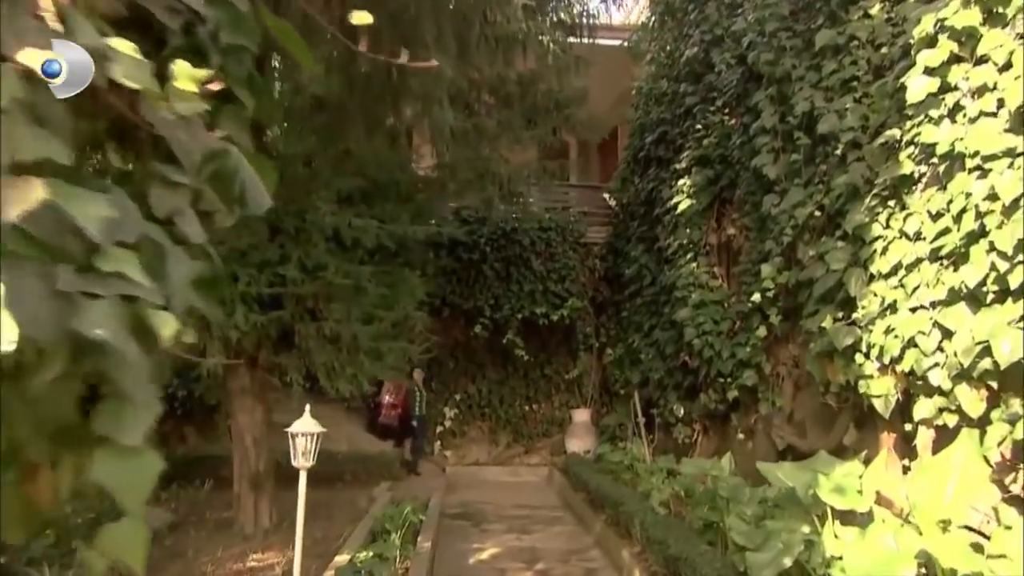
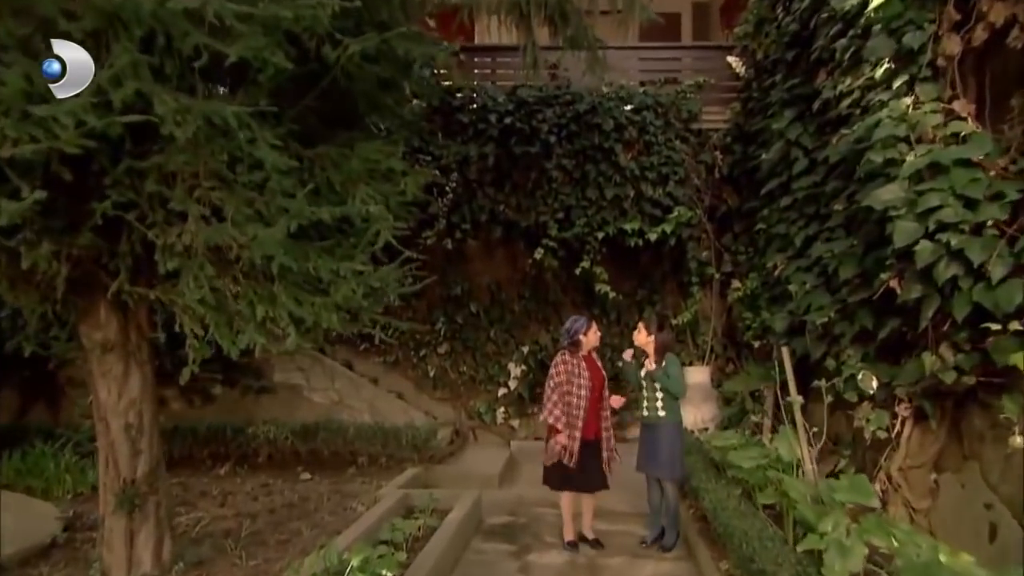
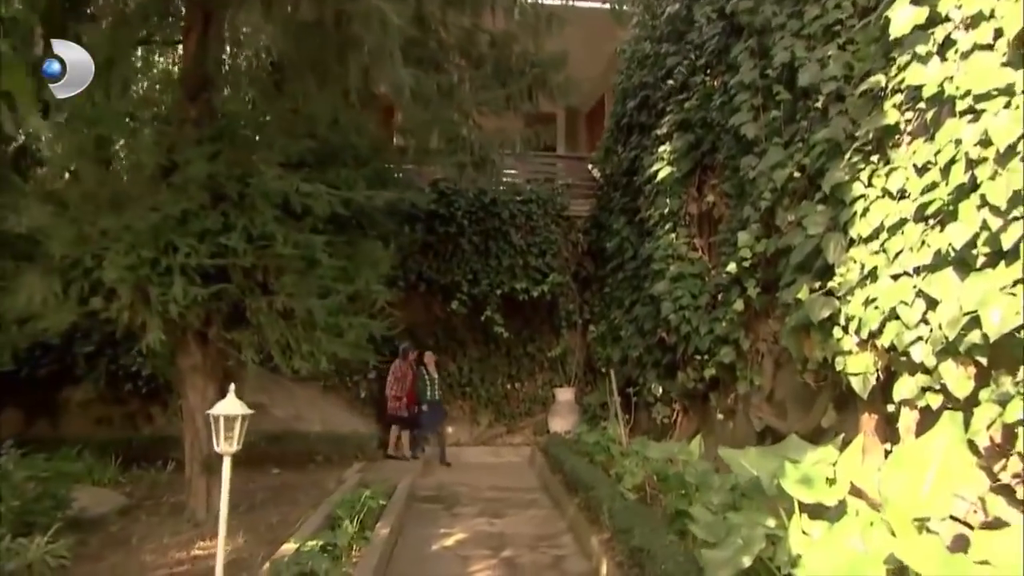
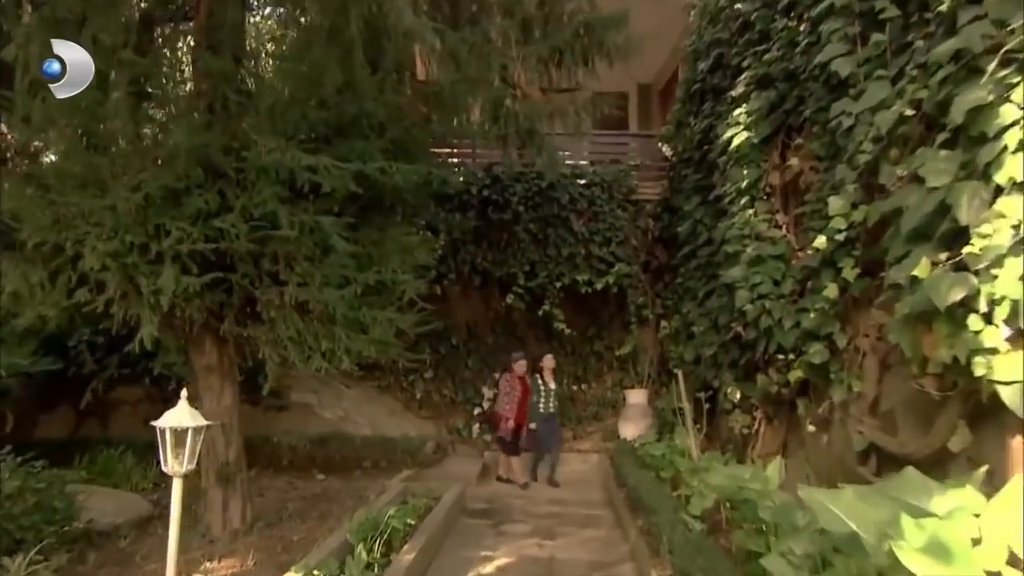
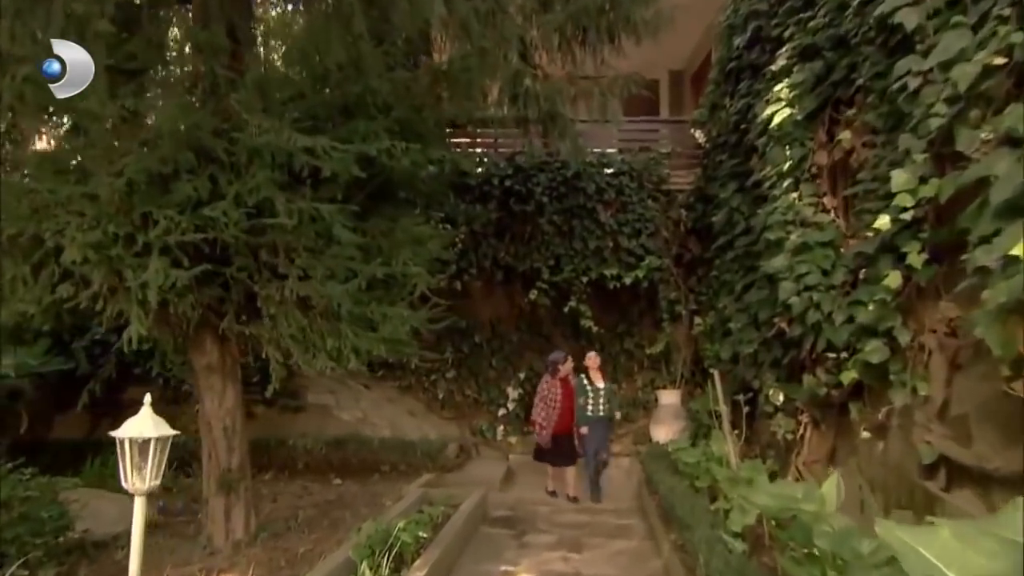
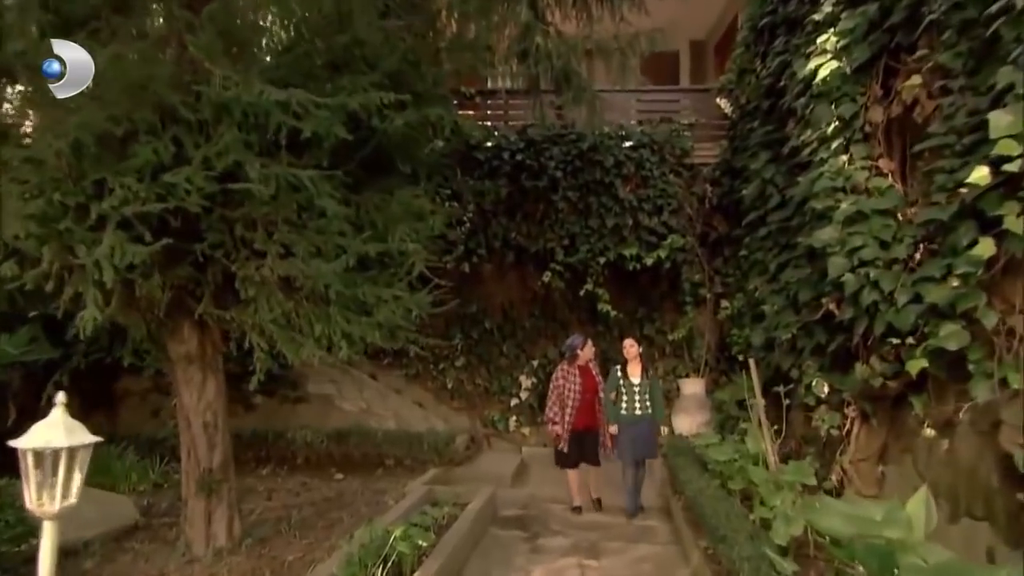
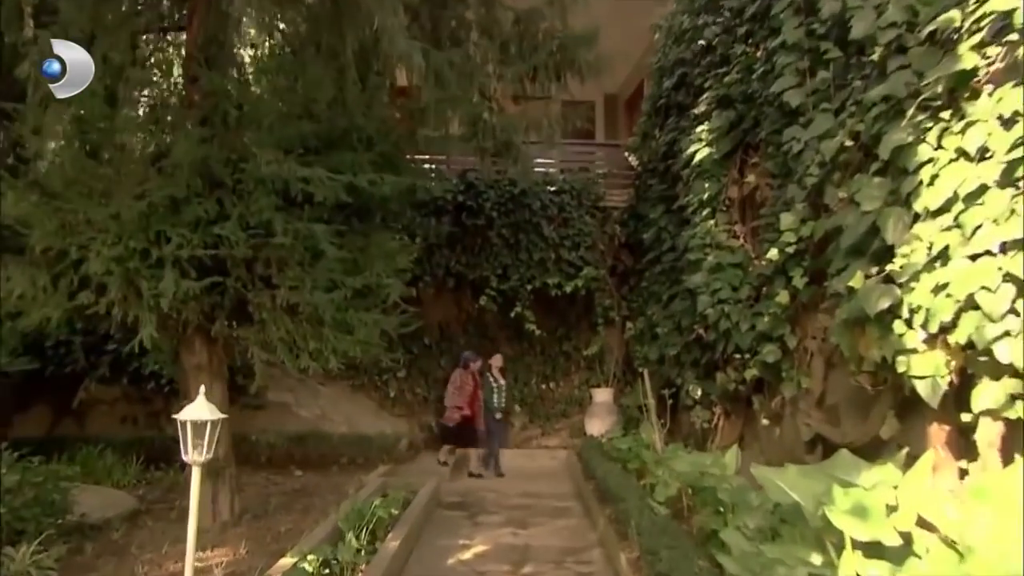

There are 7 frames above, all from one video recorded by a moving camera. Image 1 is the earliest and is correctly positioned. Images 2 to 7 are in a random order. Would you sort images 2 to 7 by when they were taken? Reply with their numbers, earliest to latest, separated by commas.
3, 7, 4, 5, 6, 2
